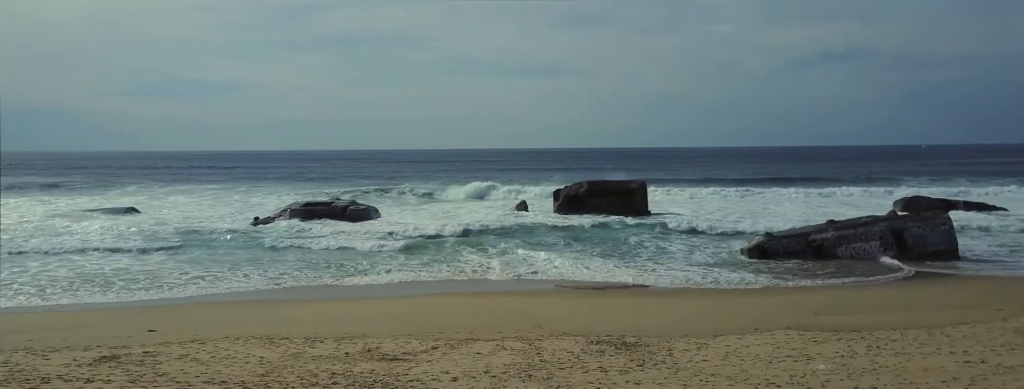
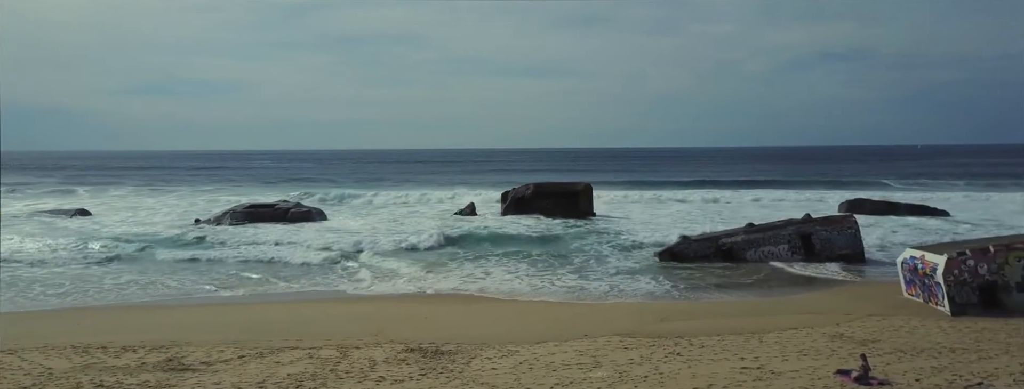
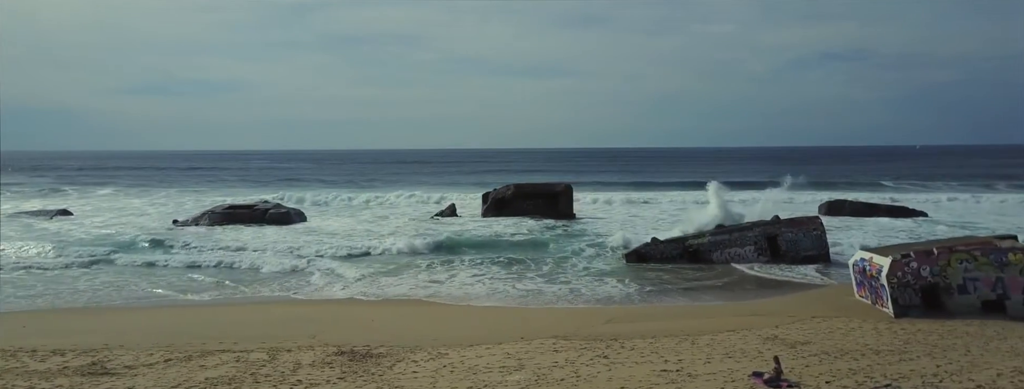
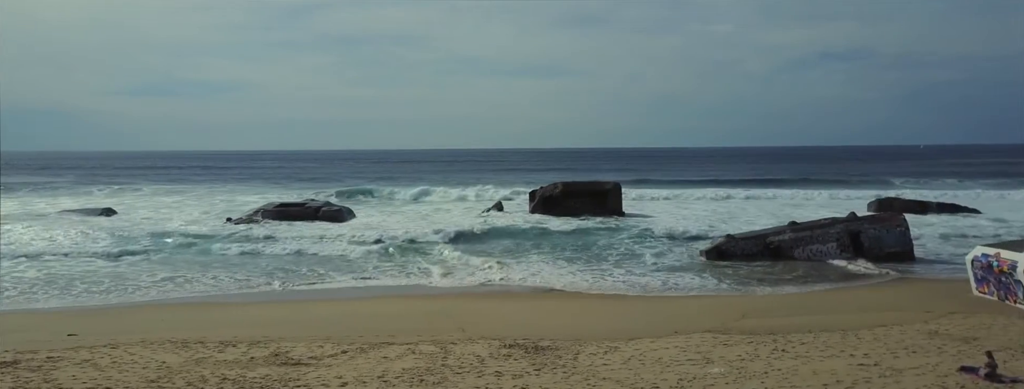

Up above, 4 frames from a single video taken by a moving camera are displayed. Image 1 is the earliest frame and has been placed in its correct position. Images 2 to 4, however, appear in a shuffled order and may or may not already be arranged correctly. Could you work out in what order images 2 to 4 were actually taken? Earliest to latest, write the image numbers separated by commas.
4, 2, 3
